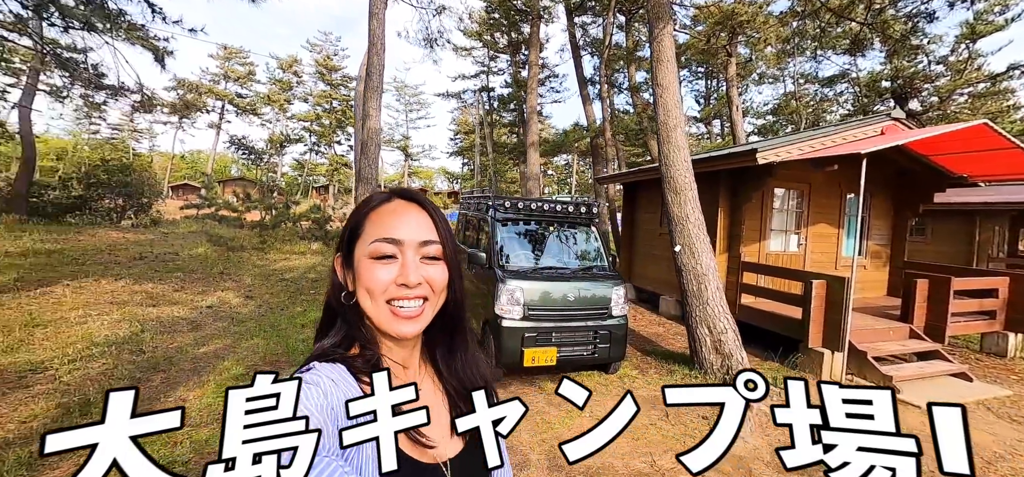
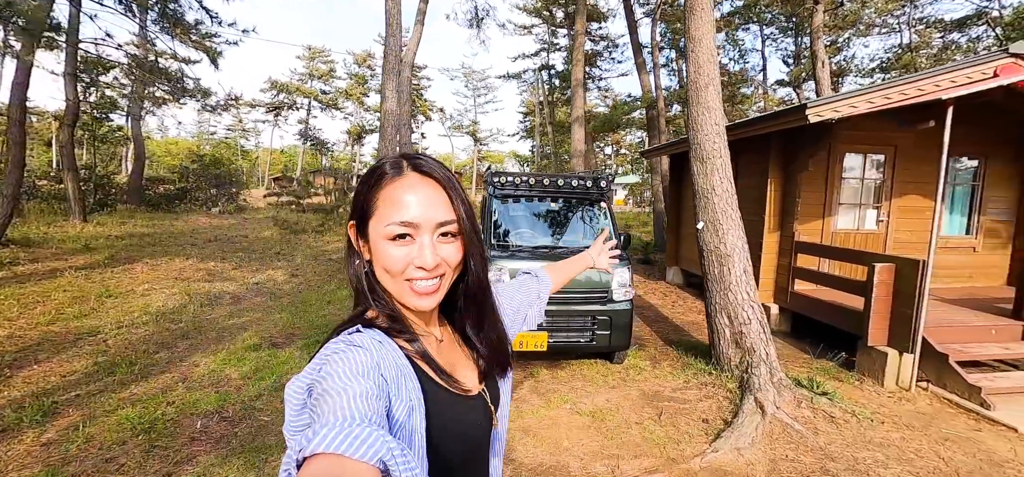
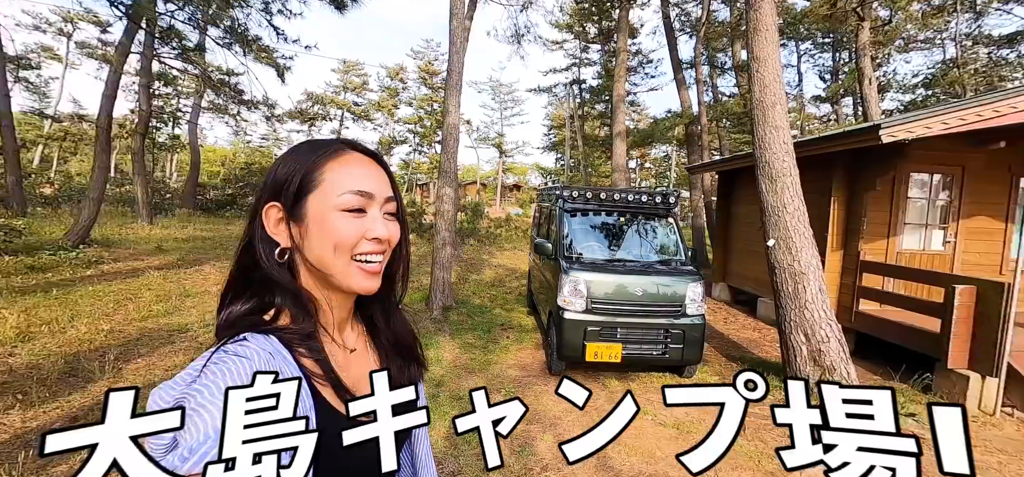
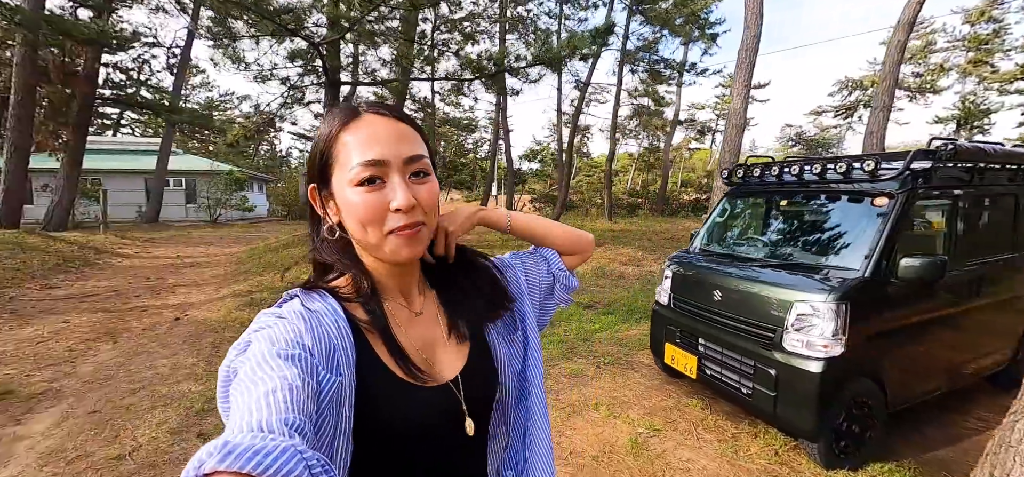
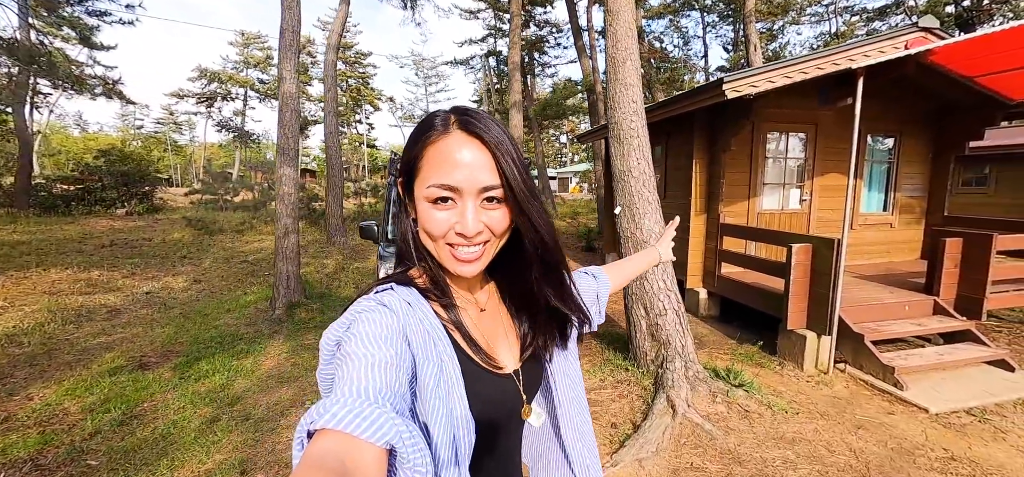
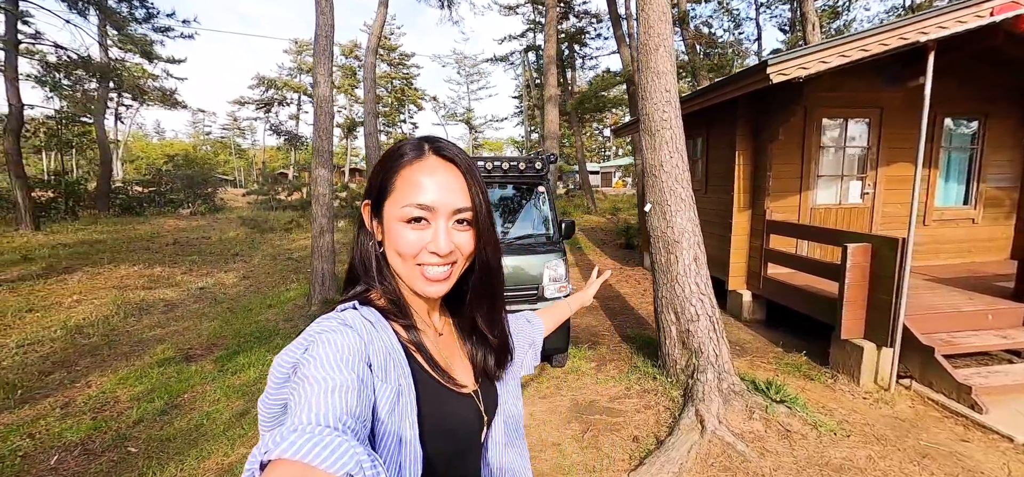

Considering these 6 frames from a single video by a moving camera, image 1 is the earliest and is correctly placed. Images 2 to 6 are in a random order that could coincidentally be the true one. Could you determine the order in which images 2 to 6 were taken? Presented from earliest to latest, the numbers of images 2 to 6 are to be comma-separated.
3, 2, 5, 6, 4
